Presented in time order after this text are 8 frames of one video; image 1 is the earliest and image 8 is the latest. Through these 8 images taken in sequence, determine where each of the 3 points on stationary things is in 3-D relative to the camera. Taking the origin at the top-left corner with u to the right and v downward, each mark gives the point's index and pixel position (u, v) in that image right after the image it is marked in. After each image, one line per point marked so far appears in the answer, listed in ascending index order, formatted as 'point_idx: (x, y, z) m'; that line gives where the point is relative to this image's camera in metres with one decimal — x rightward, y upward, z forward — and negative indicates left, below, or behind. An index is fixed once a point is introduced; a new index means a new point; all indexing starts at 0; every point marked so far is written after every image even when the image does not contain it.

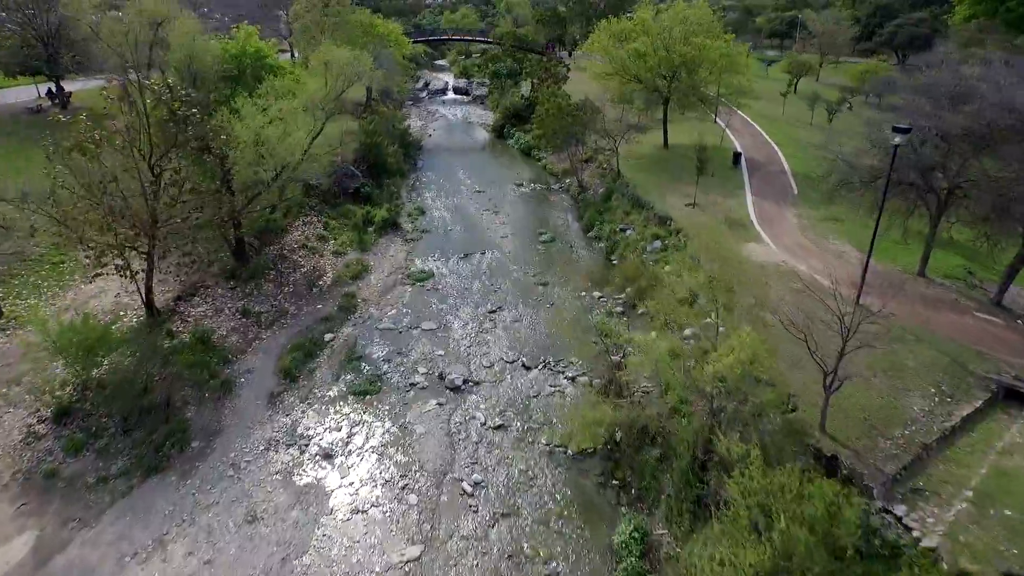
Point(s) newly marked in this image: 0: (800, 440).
0: (+10.6, -5.6, +15.6) m
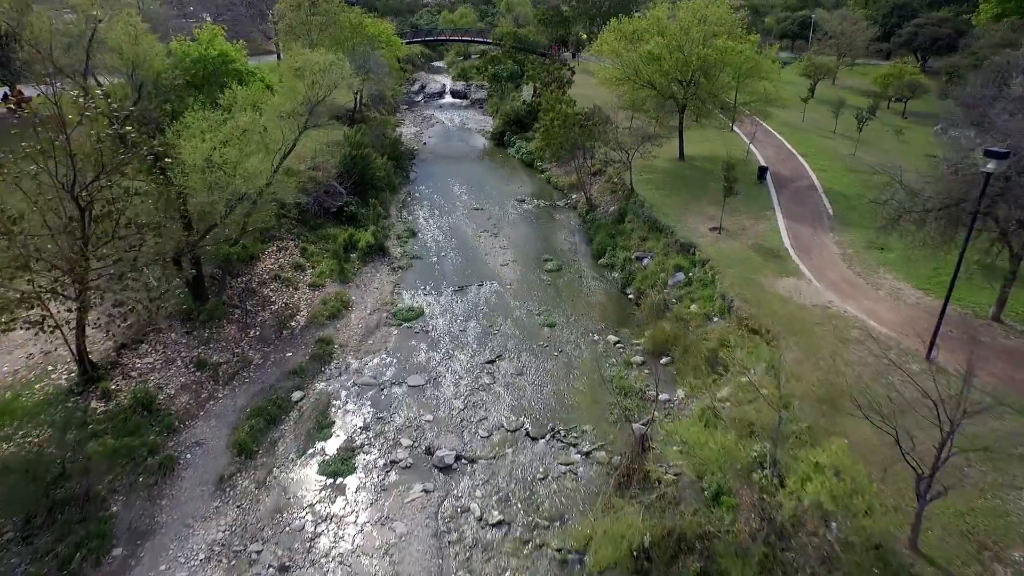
0: (+10.7, -7.9, +11.9) m
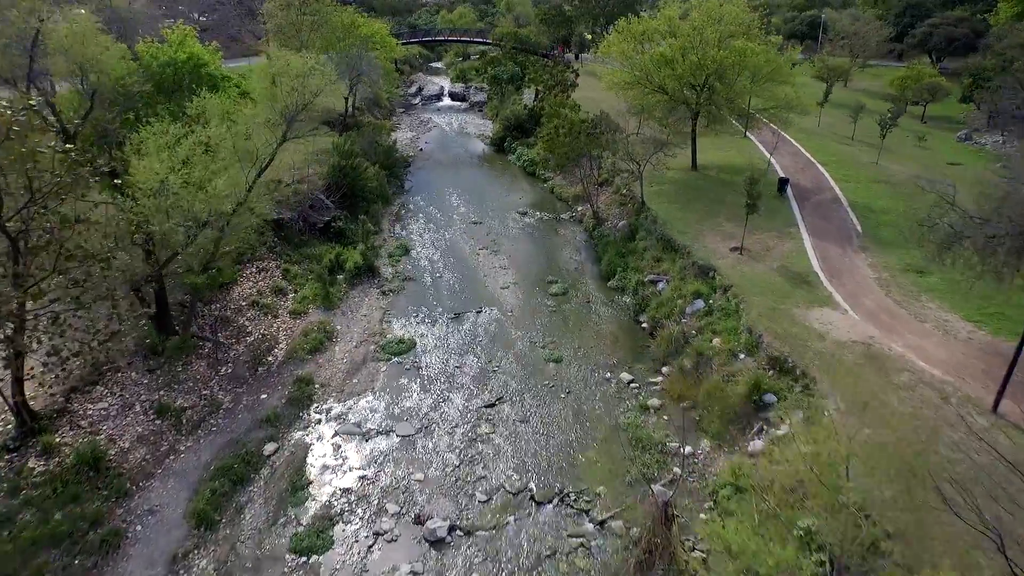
0: (+10.8, -9.4, +9.5) m
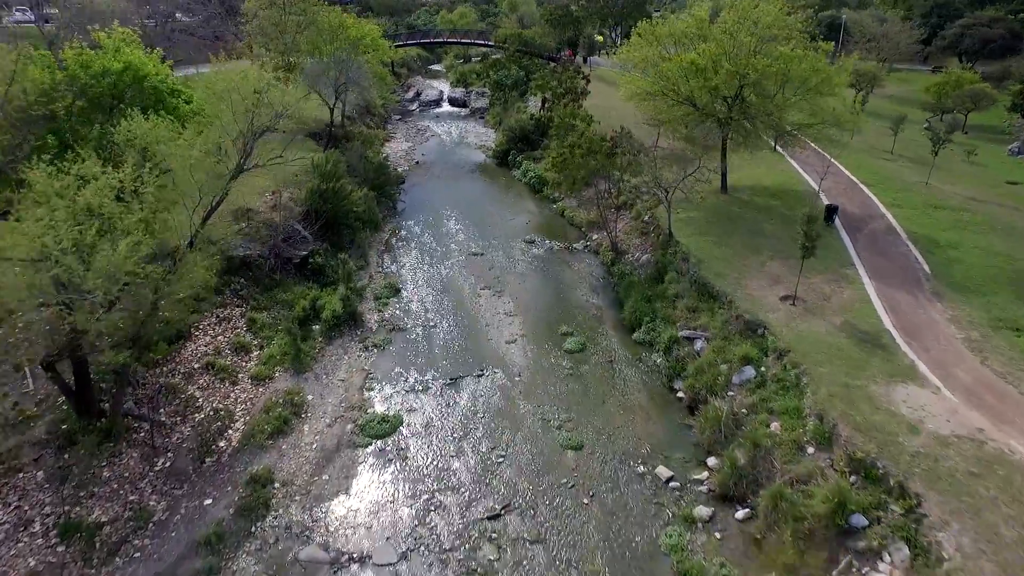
0: (+11.1, -12.3, +5.4) m
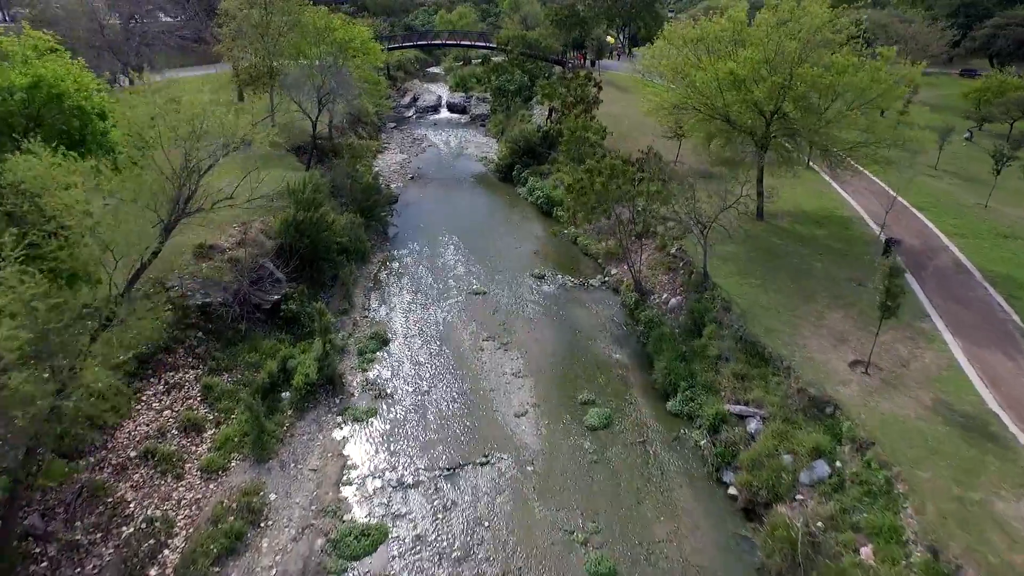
0: (+11.5, -14.9, +1.6) m
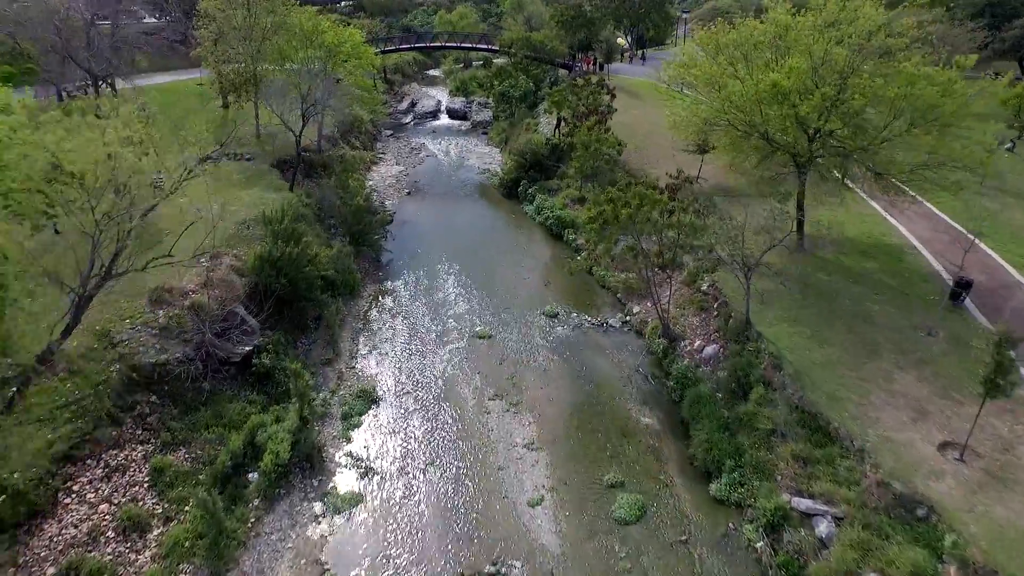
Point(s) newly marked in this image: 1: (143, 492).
0: (+12.0, -17.2, -1.5) m
1: (-12.9, -7.0, +14.7) m
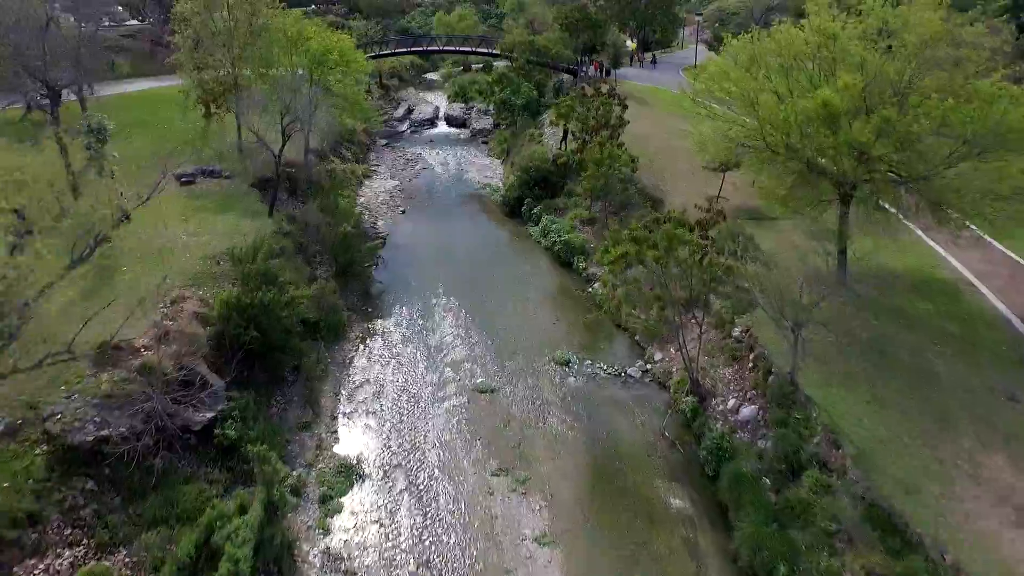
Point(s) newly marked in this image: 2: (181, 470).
0: (+12.3, -19.4, -4.3) m
1: (-12.6, -9.2, +12.0) m
2: (-11.8, -6.5, +14.9) m
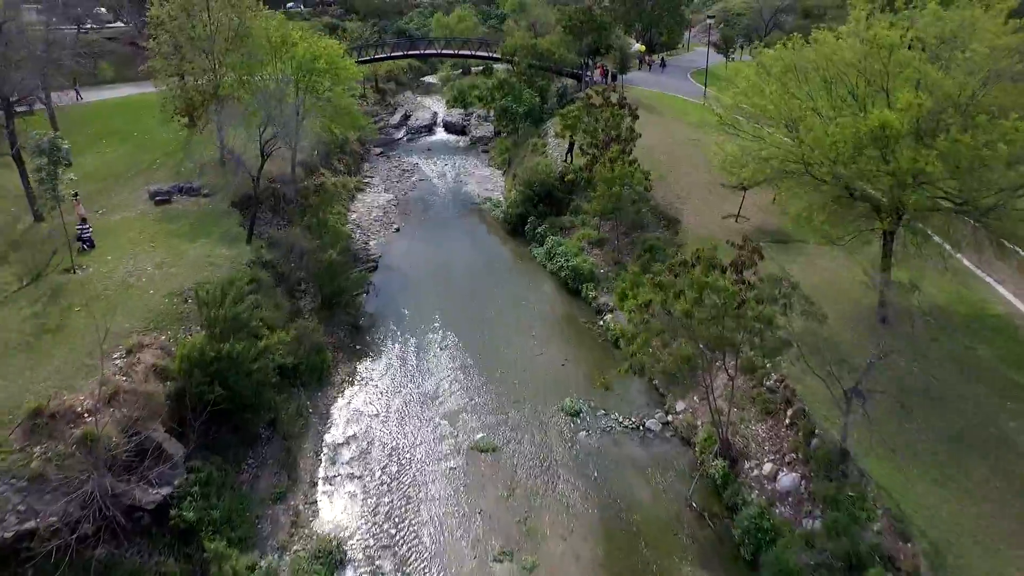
0: (+12.5, -21.2, -6.5) m
1: (-12.4, -11.0, +9.7) m
2: (-11.6, -8.3, +12.6) m
